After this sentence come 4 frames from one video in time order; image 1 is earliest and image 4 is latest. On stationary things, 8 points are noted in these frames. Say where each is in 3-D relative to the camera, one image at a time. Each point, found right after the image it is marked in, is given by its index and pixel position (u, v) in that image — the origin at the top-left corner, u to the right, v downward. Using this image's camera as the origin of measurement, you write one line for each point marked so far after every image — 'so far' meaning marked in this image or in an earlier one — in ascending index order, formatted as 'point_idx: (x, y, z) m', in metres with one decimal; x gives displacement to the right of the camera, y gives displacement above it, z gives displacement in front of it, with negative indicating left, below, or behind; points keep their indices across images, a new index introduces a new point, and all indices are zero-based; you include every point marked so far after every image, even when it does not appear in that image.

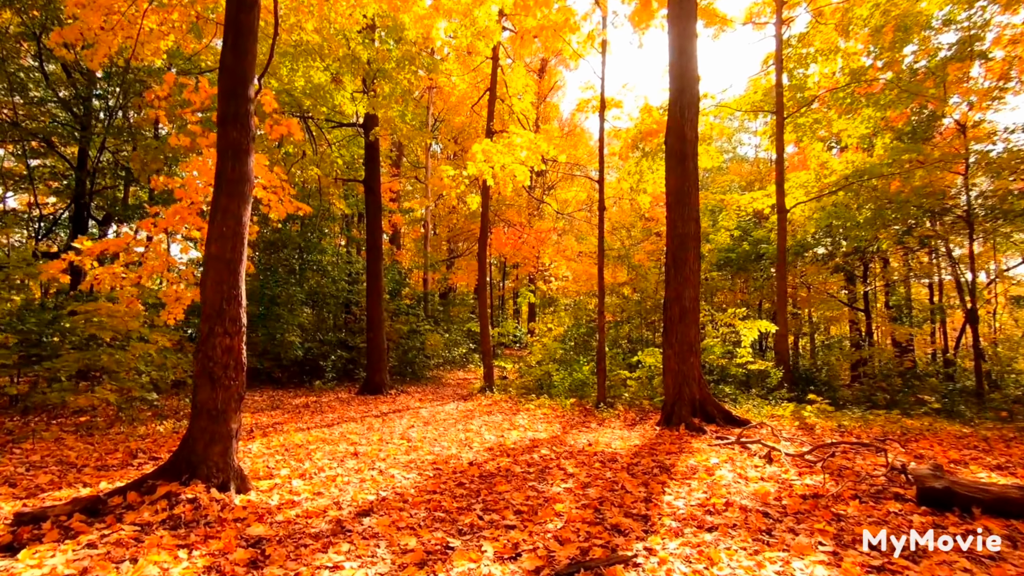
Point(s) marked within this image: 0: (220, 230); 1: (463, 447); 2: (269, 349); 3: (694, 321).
0: (-2.4, +0.5, +3.7) m
1: (-0.6, -2.0, +5.7) m
2: (-6.3, -1.6, +11.7) m
3: (+3.0, -0.5, +7.6) m
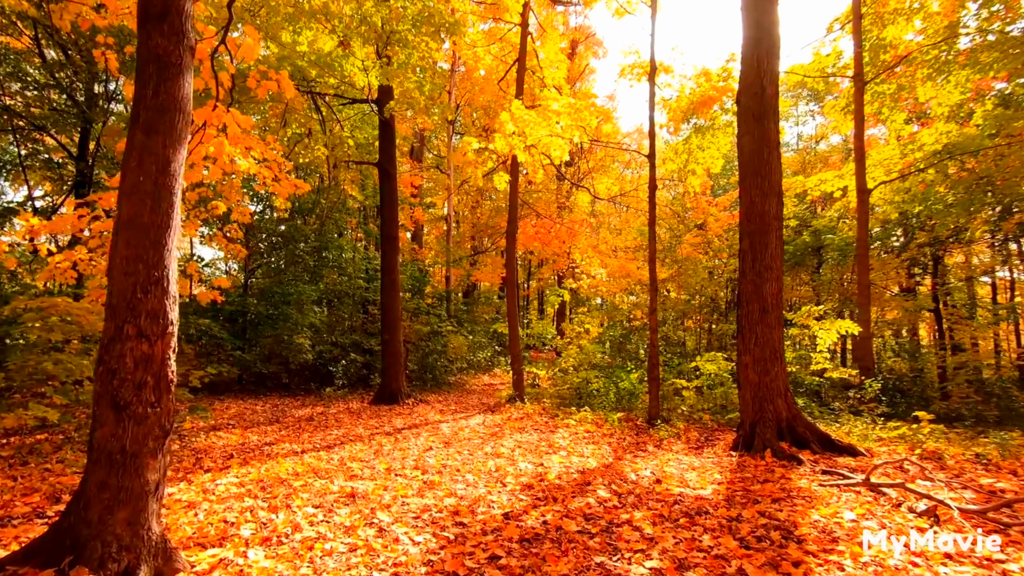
0: (-2.1, +0.6, +2.5) m
1: (-0.2, -1.9, +4.4) m
2: (-5.5, -1.5, +10.7) m
3: (+3.5, -0.4, +6.1) m
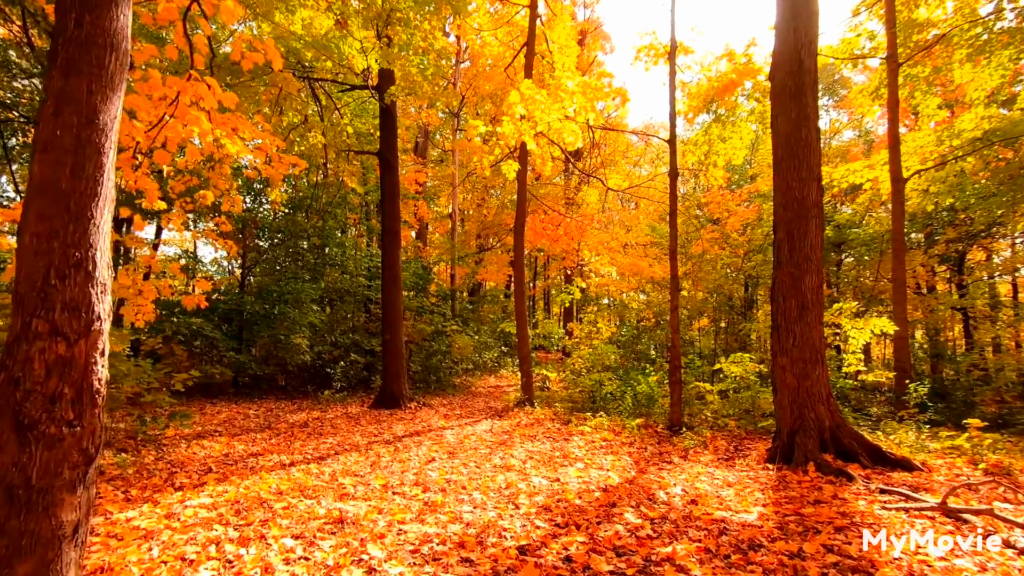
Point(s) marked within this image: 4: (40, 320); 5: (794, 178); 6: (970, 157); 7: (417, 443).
0: (-2.0, +0.6, +2.0) m
1: (-0.1, -1.8, +3.8) m
2: (-5.3, -1.5, +10.2) m
3: (+3.7, -0.4, +5.5) m
4: (-1.9, -0.1, +1.9) m
5: (+3.5, +1.4, +5.6) m
6: (+10.0, +2.8, +10.1) m
7: (-1.2, -2.1, +6.0) m
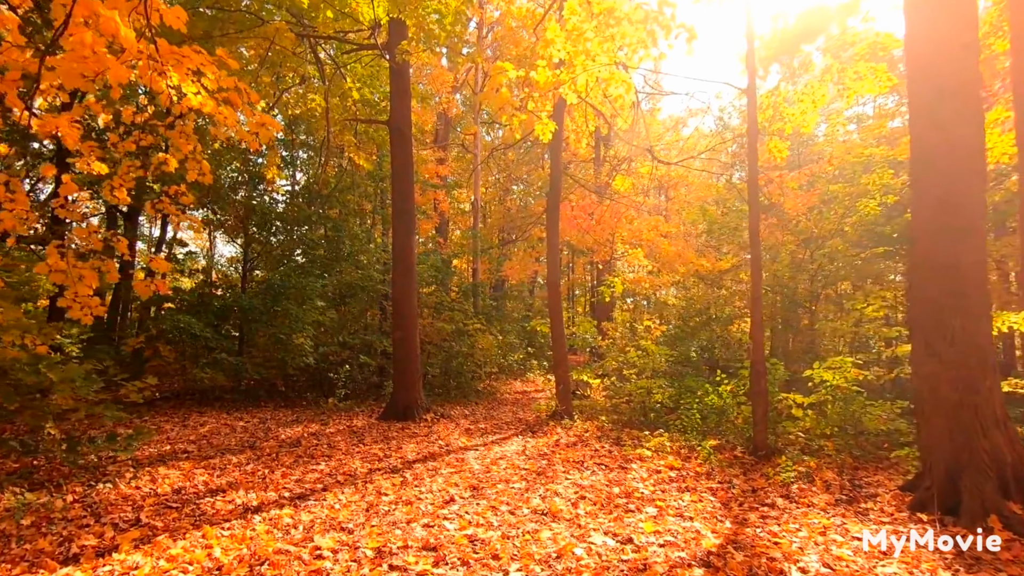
0: (-1.7, +0.8, +0.6) m
1: (+0.3, -1.6, +2.4) m
2: (-4.7, -1.3, +9.0) m
3: (+4.1, -0.2, +3.9) m
4: (-1.7, 0.0, +0.6) m
5: (+3.9, +1.5, +4.1) m
6: (+10.6, +3.1, +8.2) m
7: (-0.8, -1.9, +4.7) m
